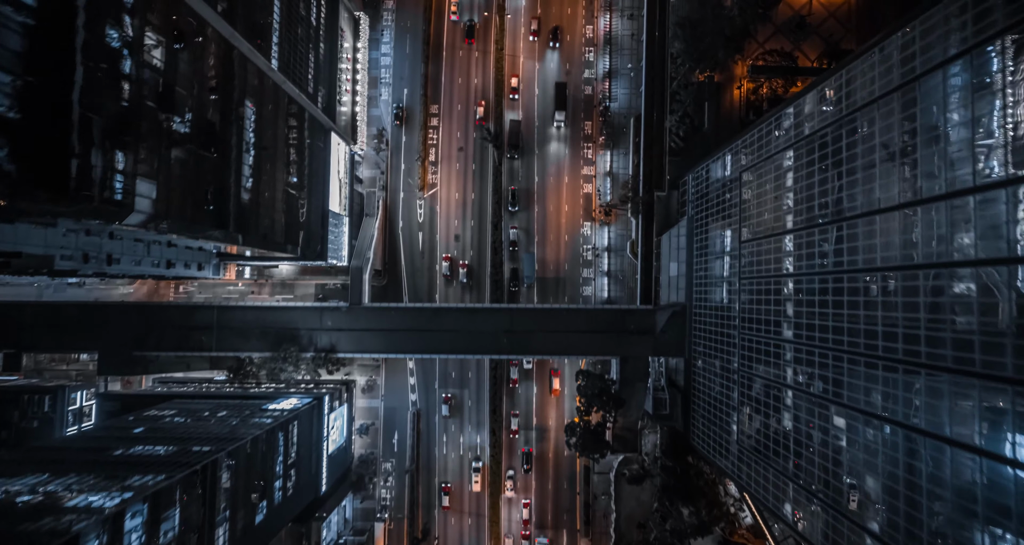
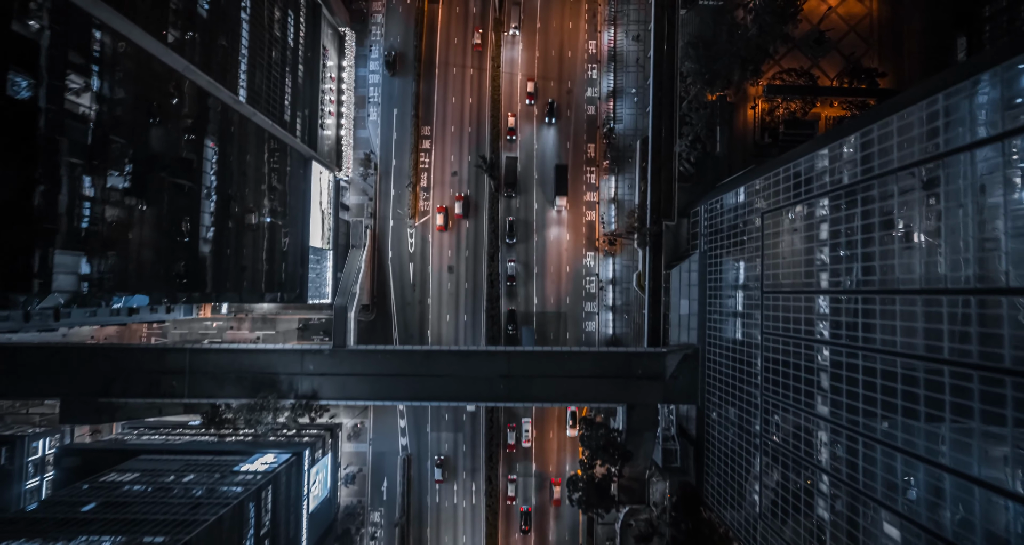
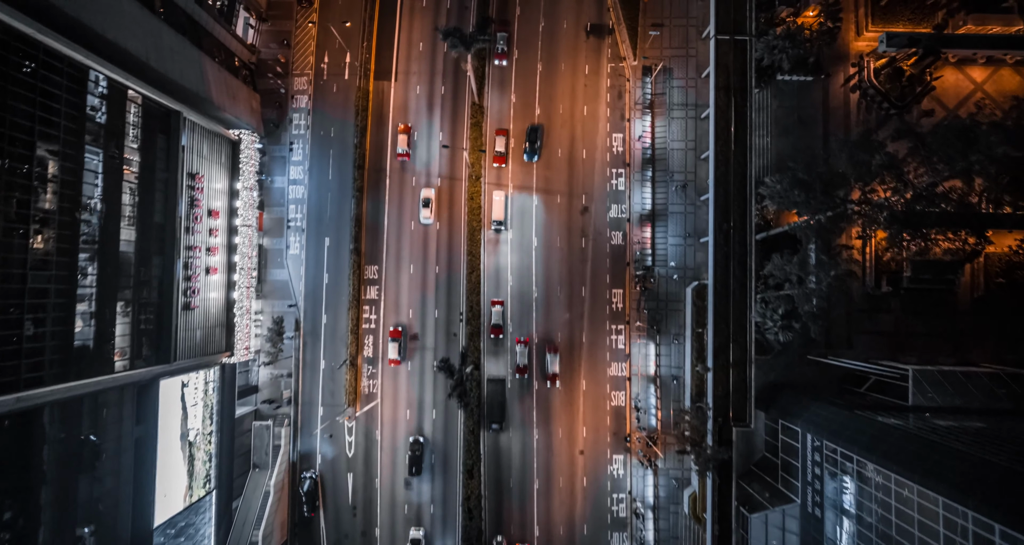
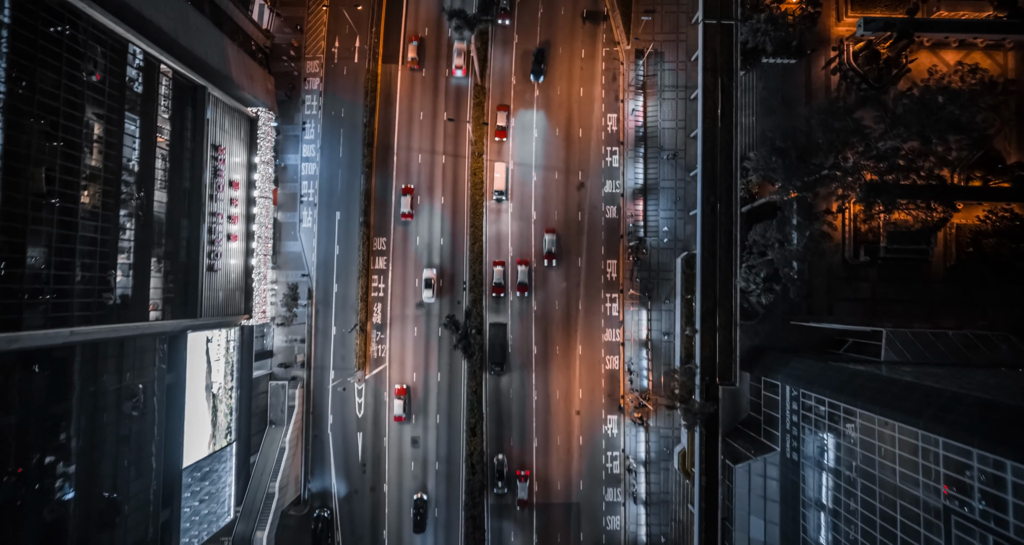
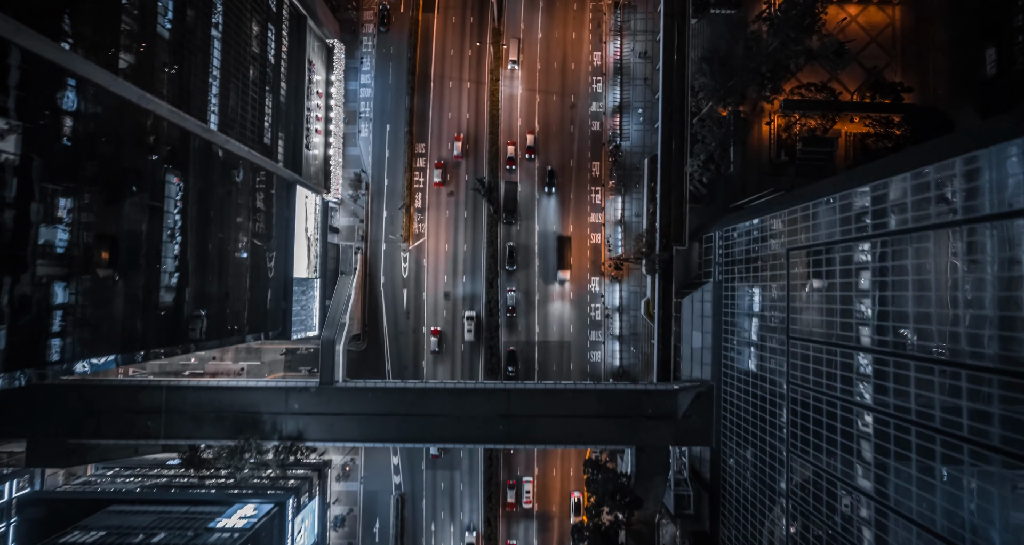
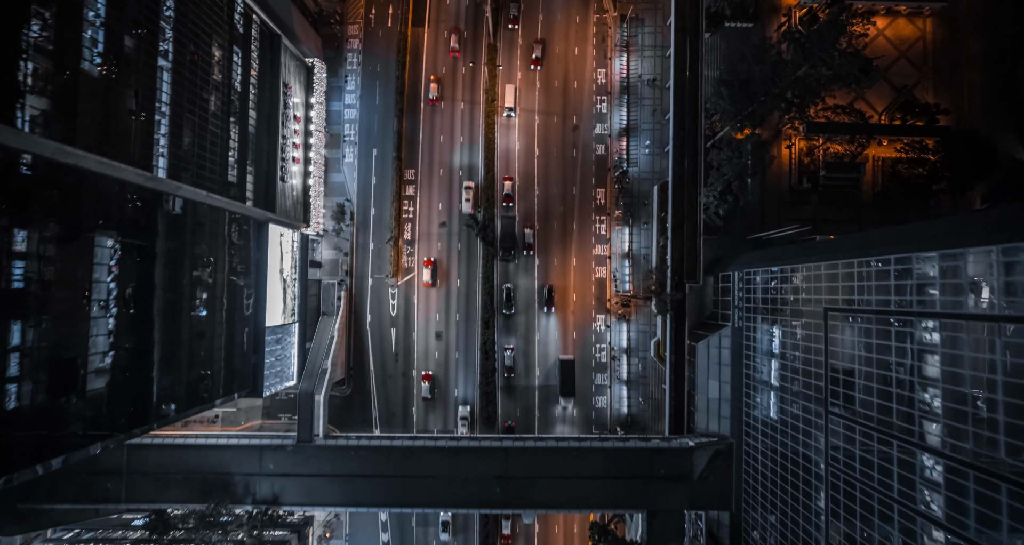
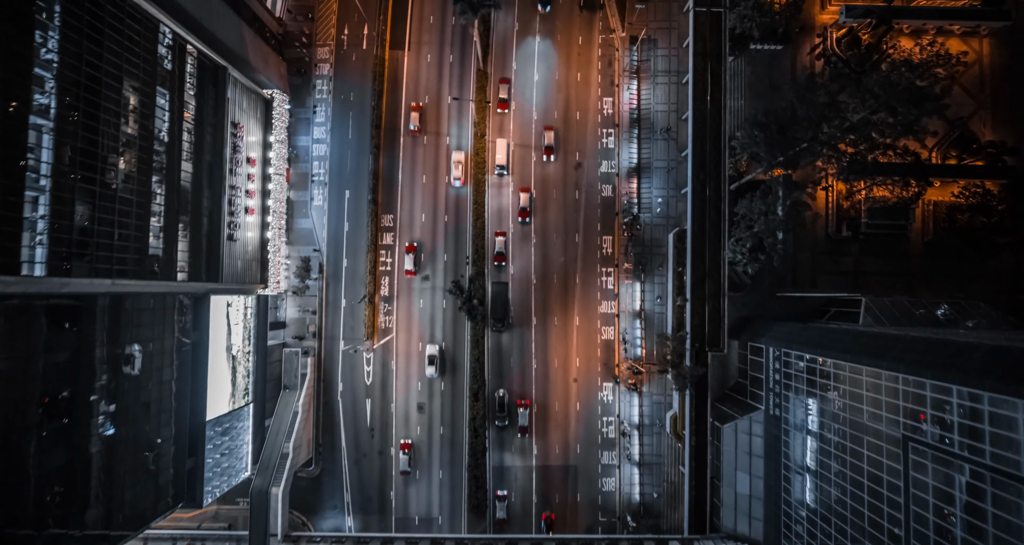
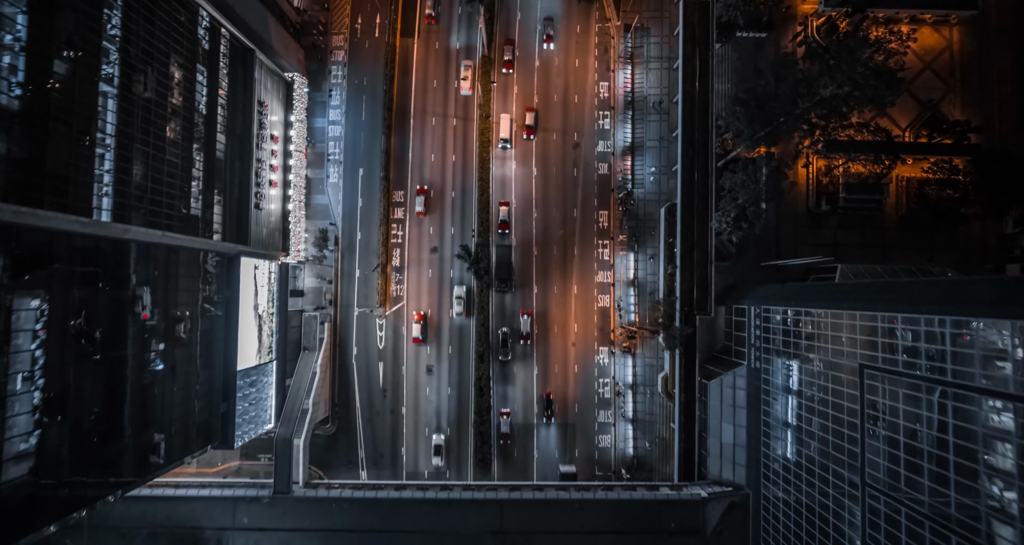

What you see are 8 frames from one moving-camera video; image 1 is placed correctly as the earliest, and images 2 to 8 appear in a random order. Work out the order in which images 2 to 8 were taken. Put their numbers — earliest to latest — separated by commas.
2, 5, 6, 8, 7, 4, 3
